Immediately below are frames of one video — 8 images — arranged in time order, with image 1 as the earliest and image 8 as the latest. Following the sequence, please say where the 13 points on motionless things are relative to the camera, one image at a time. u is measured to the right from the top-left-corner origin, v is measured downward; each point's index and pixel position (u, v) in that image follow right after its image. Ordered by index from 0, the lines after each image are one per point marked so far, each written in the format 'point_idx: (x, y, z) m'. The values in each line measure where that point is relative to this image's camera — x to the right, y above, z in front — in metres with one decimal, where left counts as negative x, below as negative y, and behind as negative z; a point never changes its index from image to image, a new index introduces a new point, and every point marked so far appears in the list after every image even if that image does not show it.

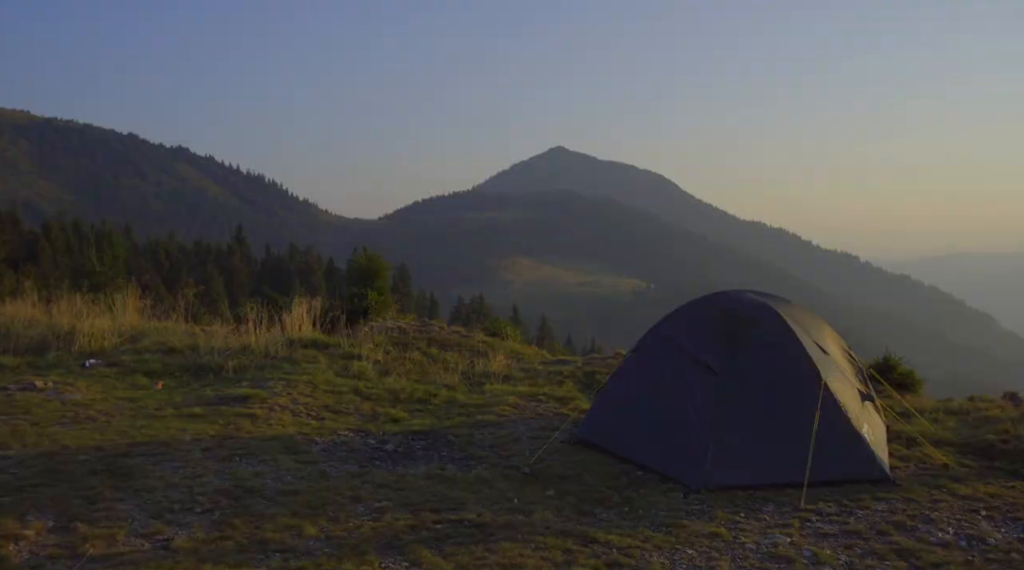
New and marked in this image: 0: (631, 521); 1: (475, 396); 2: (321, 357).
0: (+0.9, -1.7, +6.7) m
1: (-0.4, -1.3, +10.8) m
2: (-2.5, -0.9, +11.9) m
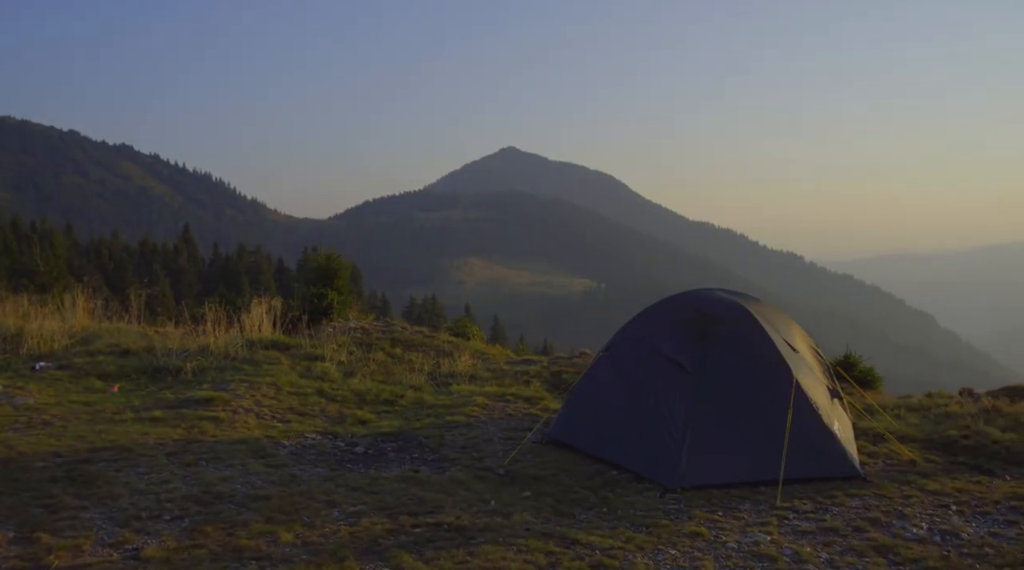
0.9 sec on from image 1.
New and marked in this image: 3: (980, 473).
0: (+0.7, -1.7, +6.7) m
1: (-0.8, -1.3, +10.6) m
2: (-2.9, -0.9, +11.7) m
3: (+4.4, -1.7, +8.5) m
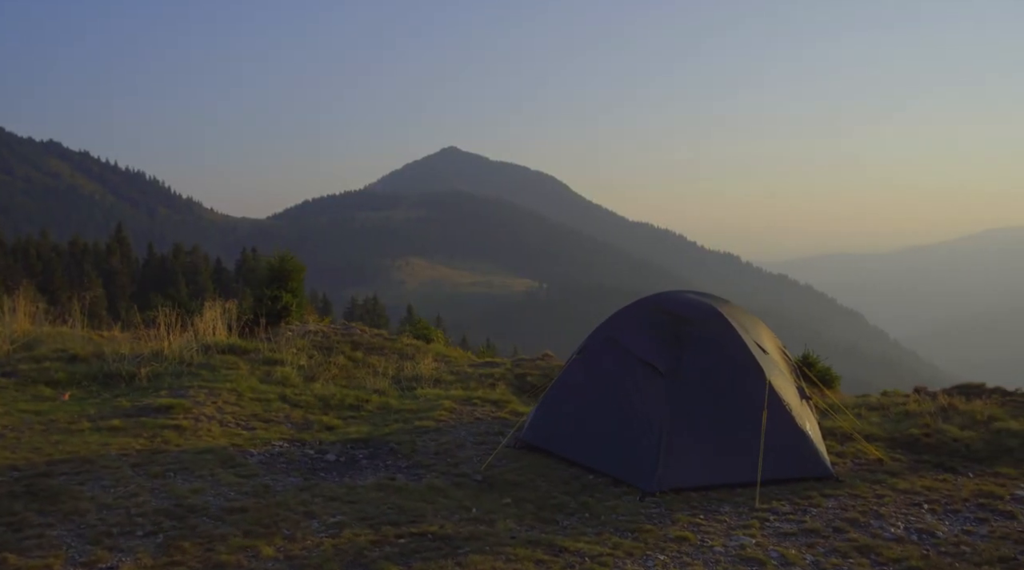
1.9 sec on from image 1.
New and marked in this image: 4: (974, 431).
0: (+0.6, -1.7, +6.6) m
1: (-1.2, -1.3, +10.5) m
2: (-3.4, -1.0, +11.4) m
3: (+4.1, -1.8, +8.6) m
4: (+5.0, -1.6, +9.8) m
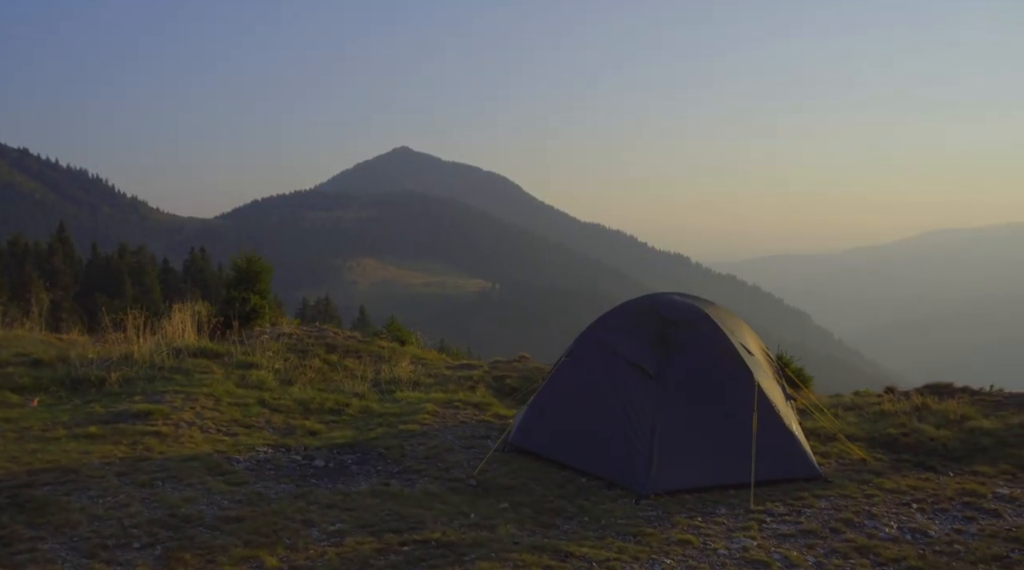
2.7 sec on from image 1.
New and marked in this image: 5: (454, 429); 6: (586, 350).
0: (+0.6, -1.8, +6.6) m
1: (-1.4, -1.3, +10.3) m
2: (-3.6, -1.0, +11.1) m
3: (+4.0, -1.8, +8.8) m
4: (+4.8, -1.6, +10.0) m
5: (-0.6, -1.5, +9.3) m
6: (+0.7, -0.6, +8.7) m
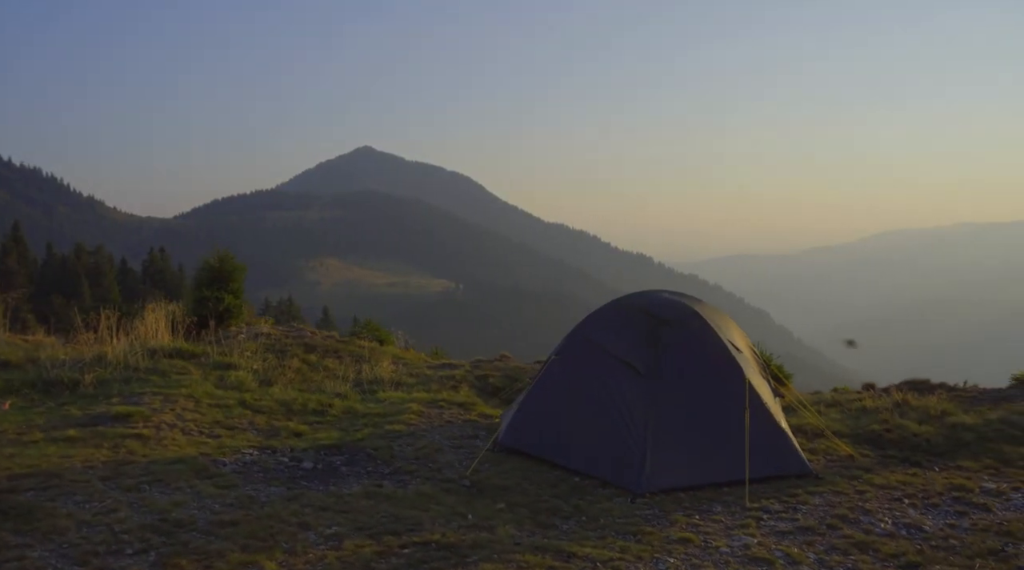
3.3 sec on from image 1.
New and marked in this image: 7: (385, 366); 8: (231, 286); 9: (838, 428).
0: (+0.6, -1.7, +6.5) m
1: (-1.6, -1.3, +10.2) m
2: (-3.8, -1.0, +10.9) m
3: (+3.9, -1.7, +8.8) m
4: (+4.6, -1.6, +10.1) m
5: (-0.7, -1.4, +9.2) m
6: (+0.6, -0.6, +8.6) m
7: (-1.6, -1.0, +11.7) m
8: (-4.5, 0.0, +14.8) m
9: (+3.6, -1.6, +10.0) m
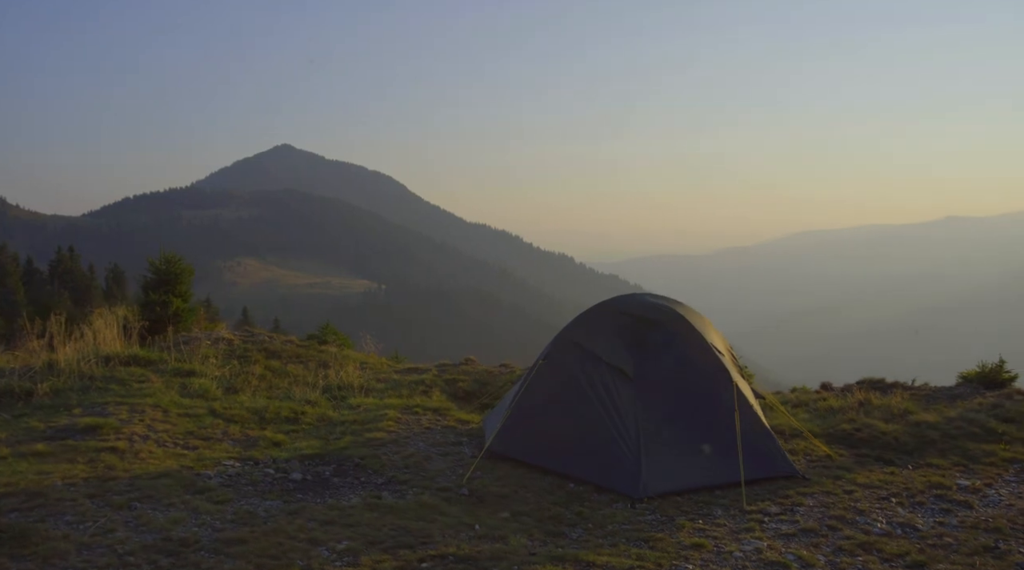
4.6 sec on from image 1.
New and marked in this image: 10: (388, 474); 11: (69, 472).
0: (+0.6, -1.8, +6.4) m
1: (-1.8, -1.4, +9.9) m
2: (-4.1, -1.0, +10.4) m
3: (+3.7, -1.8, +9.1) m
4: (+4.4, -1.6, +10.4) m
5: (-0.9, -1.5, +9.0) m
6: (+0.5, -0.6, +8.6) m
7: (-2.0, -1.1, +11.4) m
8: (-5.2, -0.1, +14.3) m
9: (+3.3, -1.6, +10.2) m
10: (-1.0, -1.6, +7.6) m
11: (-3.3, -1.4, +6.8) m
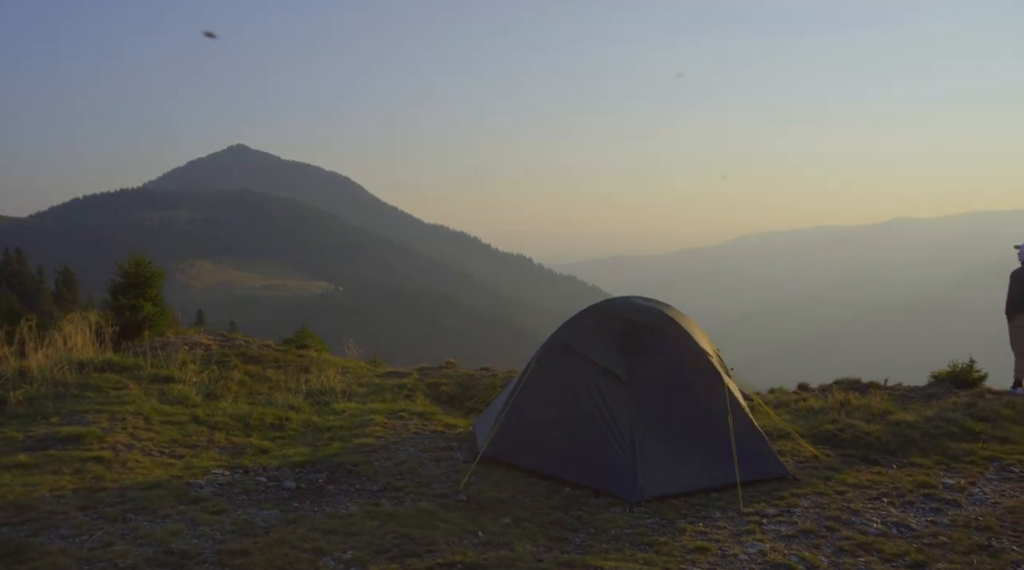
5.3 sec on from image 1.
0: (+0.7, -1.8, +6.4) m
1: (-1.9, -1.4, +9.8) m
2: (-4.3, -1.1, +10.2) m
3: (+3.6, -1.8, +9.2) m
4: (+4.2, -1.6, +10.5) m
5: (-1.0, -1.5, +8.9) m
6: (+0.4, -0.7, +8.5) m
7: (-2.2, -1.1, +11.3) m
8: (-5.5, -0.1, +14.0) m
9: (+3.2, -1.6, +10.3) m
10: (-1.1, -1.6, +7.5) m
11: (-3.3, -1.4, +6.6) m
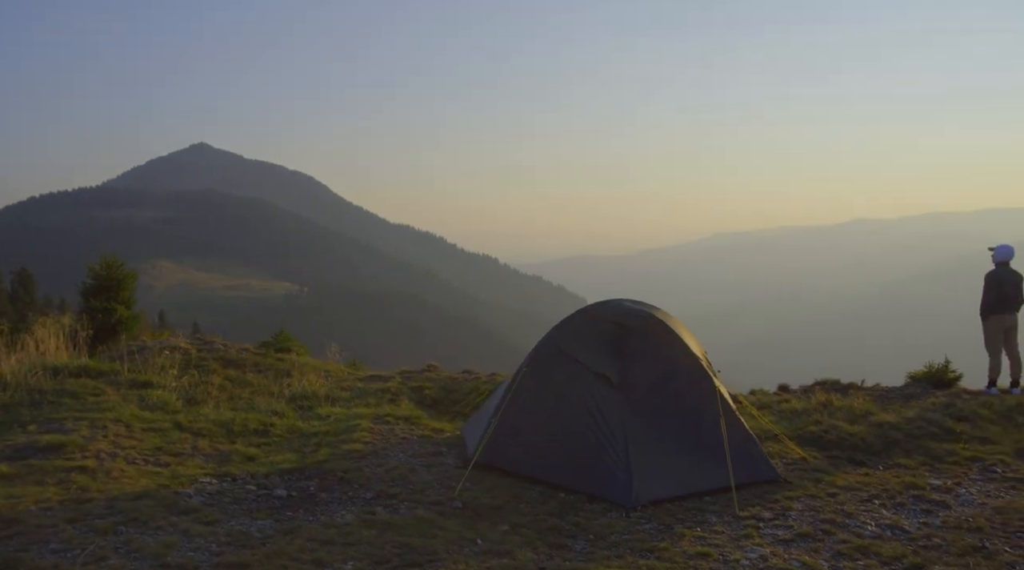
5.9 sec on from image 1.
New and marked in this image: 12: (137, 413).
0: (+0.7, -1.8, +6.3) m
1: (-2.1, -1.4, +9.6) m
2: (-4.4, -1.1, +9.9) m
3: (+3.5, -1.8, +9.2) m
4: (+4.1, -1.6, +10.6) m
5: (-1.1, -1.5, +8.8) m
6: (+0.3, -0.7, +8.5) m
7: (-2.4, -1.2, +11.1) m
8: (-5.8, -0.2, +13.7) m
9: (+3.0, -1.6, +10.3) m
10: (-1.1, -1.6, +7.4) m
11: (-3.3, -1.5, +6.4) m
12: (-3.8, -1.3, +9.2) m
